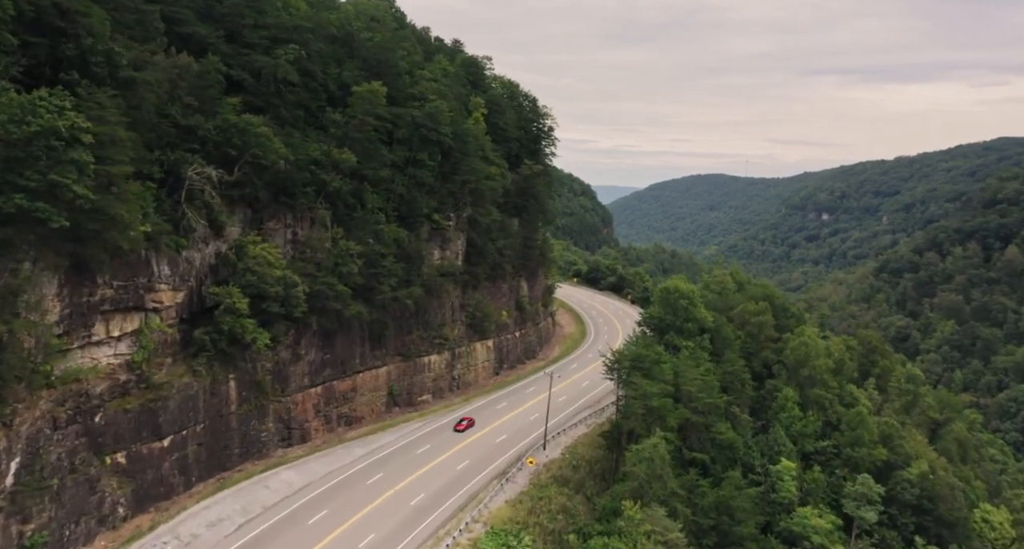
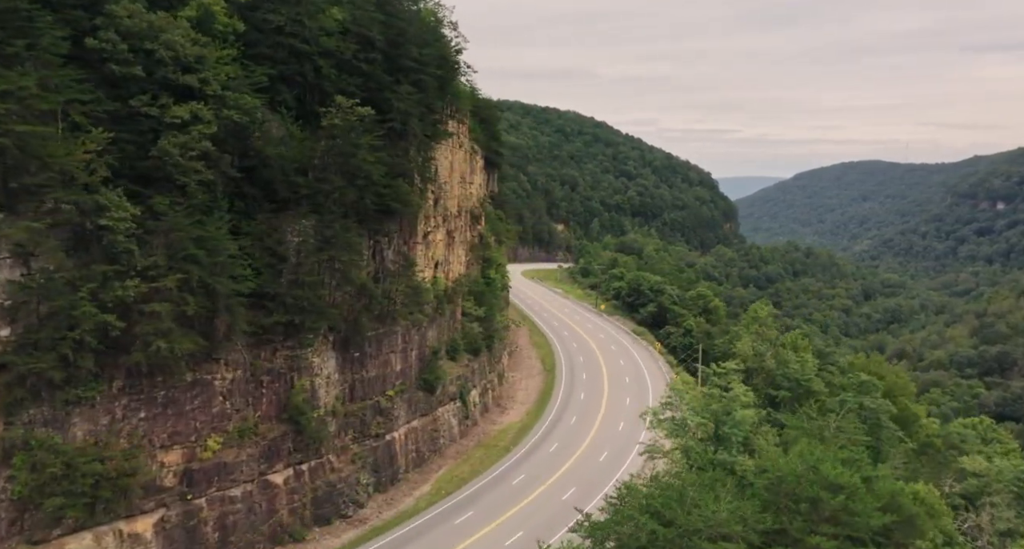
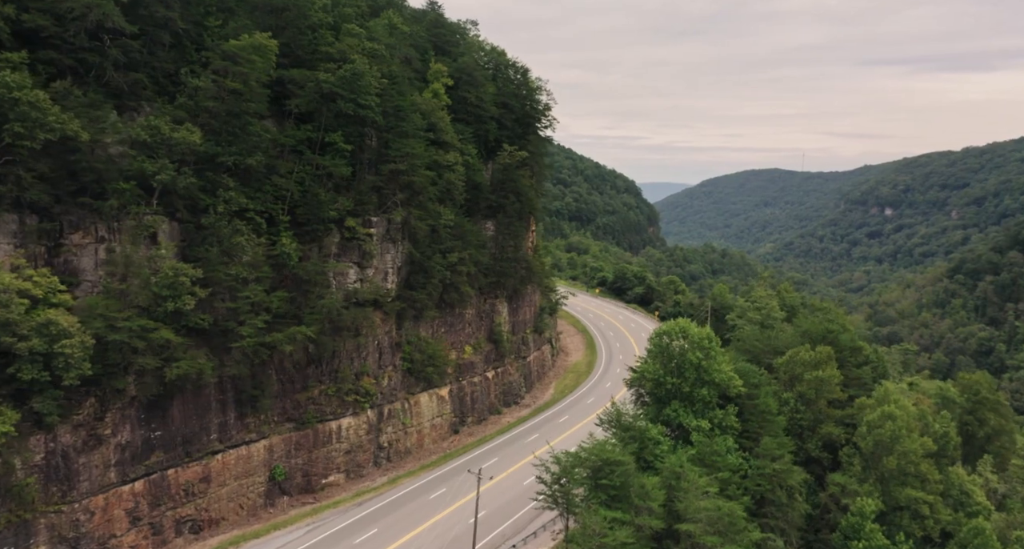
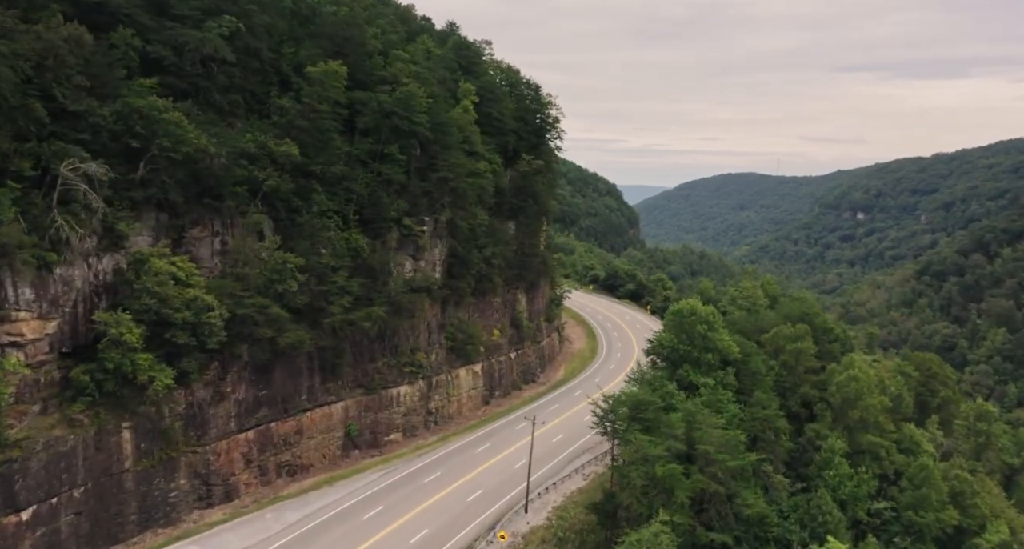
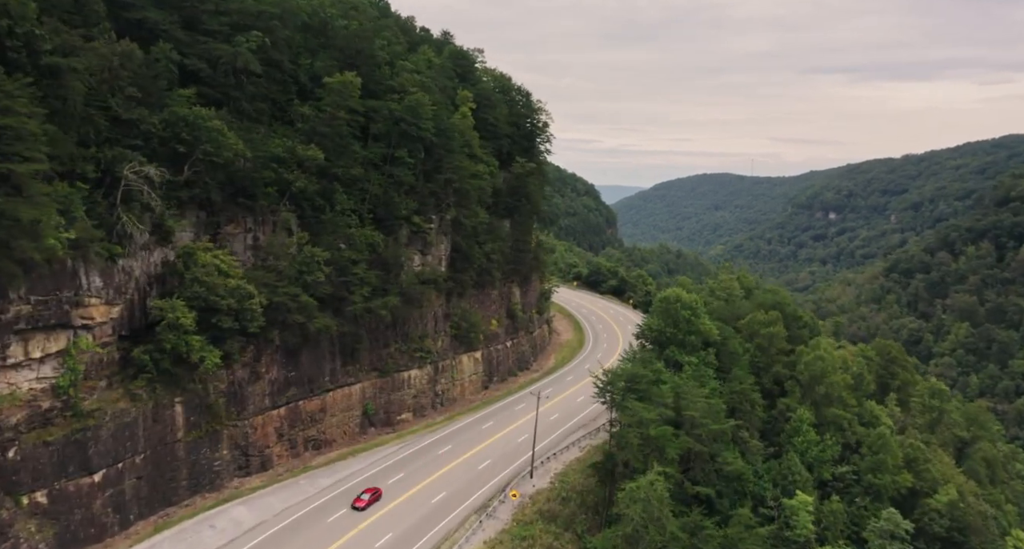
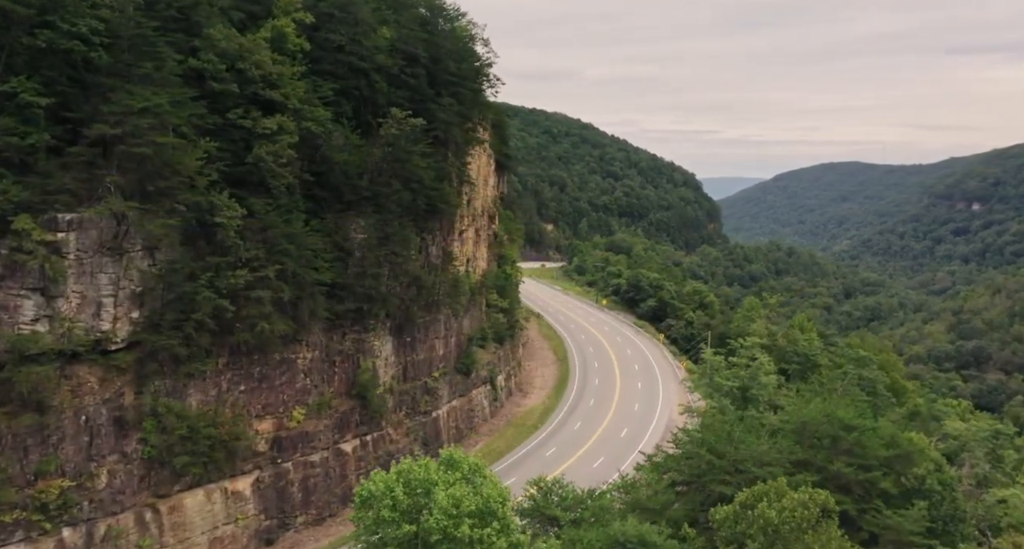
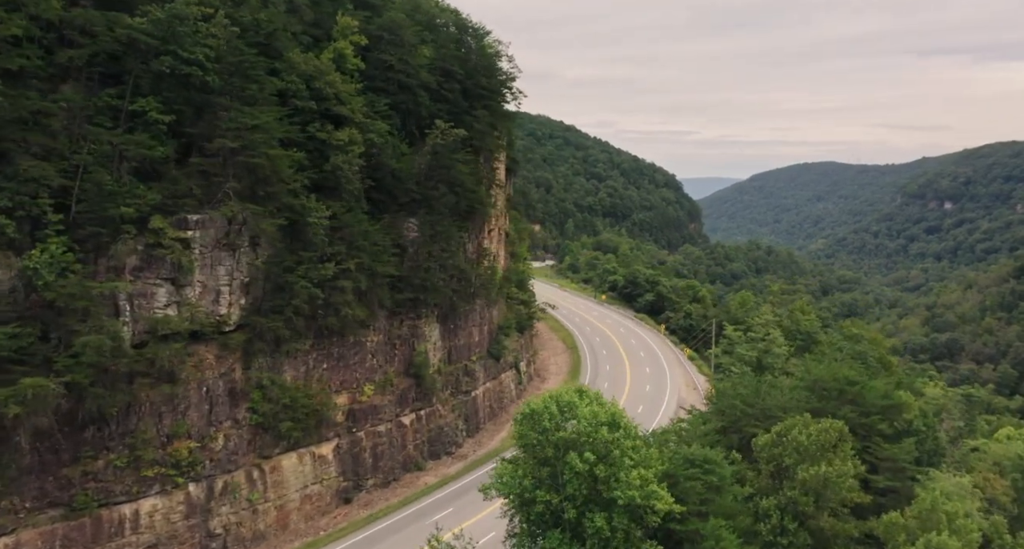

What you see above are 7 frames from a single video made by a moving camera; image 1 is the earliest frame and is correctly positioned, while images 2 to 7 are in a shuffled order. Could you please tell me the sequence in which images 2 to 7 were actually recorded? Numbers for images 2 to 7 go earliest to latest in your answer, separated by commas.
5, 4, 3, 7, 6, 2
